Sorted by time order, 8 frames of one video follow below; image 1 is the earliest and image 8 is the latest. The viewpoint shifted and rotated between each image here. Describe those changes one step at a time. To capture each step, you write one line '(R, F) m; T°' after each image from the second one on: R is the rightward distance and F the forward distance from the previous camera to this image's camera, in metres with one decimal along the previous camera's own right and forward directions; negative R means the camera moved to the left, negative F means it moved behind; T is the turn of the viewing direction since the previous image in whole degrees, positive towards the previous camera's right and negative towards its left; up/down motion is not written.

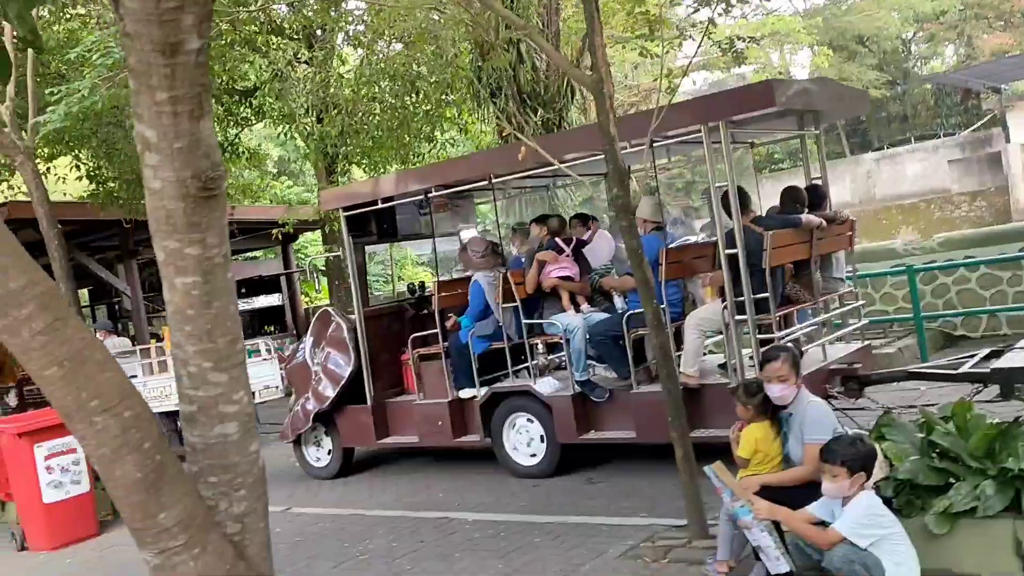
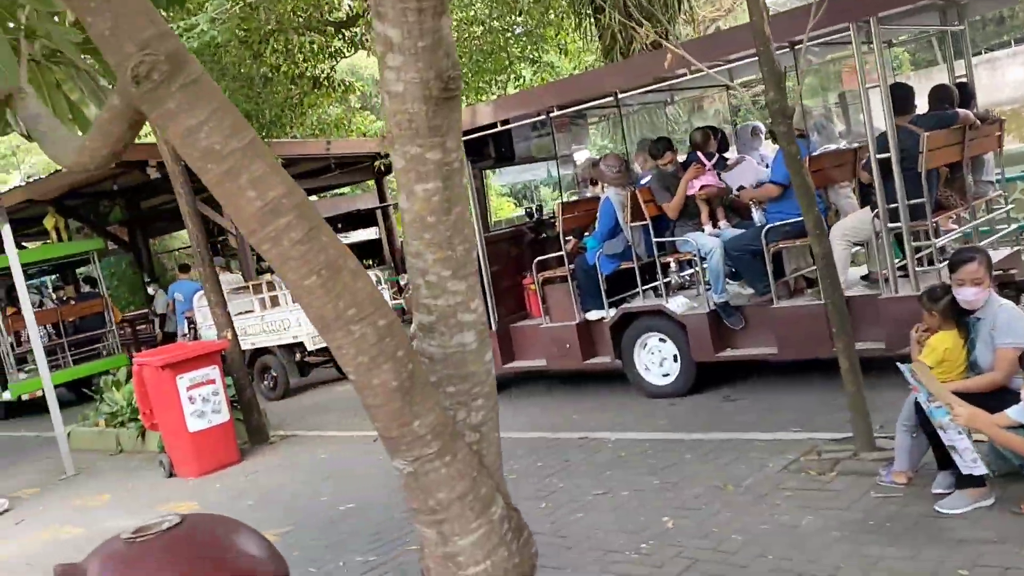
(-0.5, +0.1) m; -5°
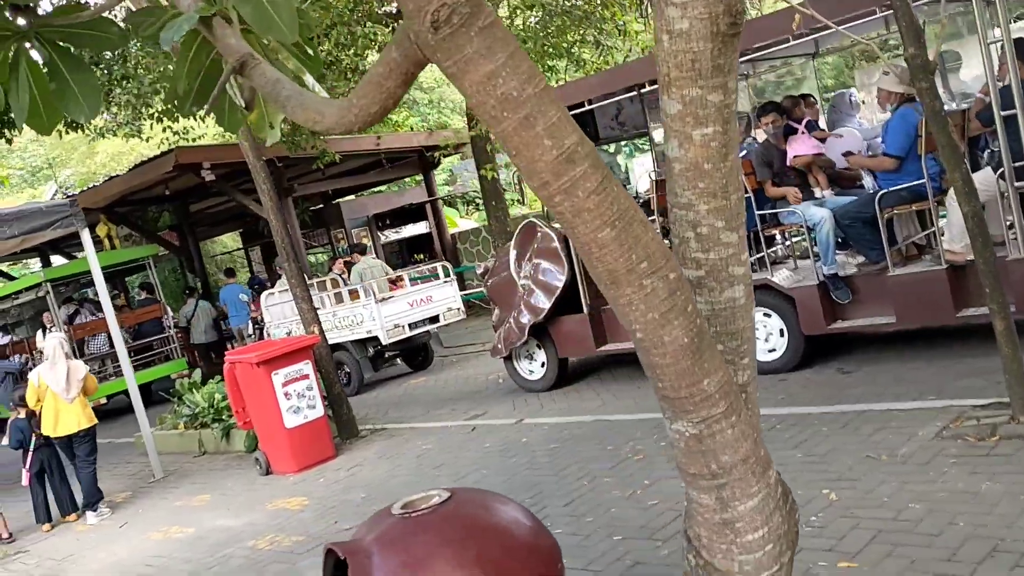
(-0.6, +0.1) m; -1°
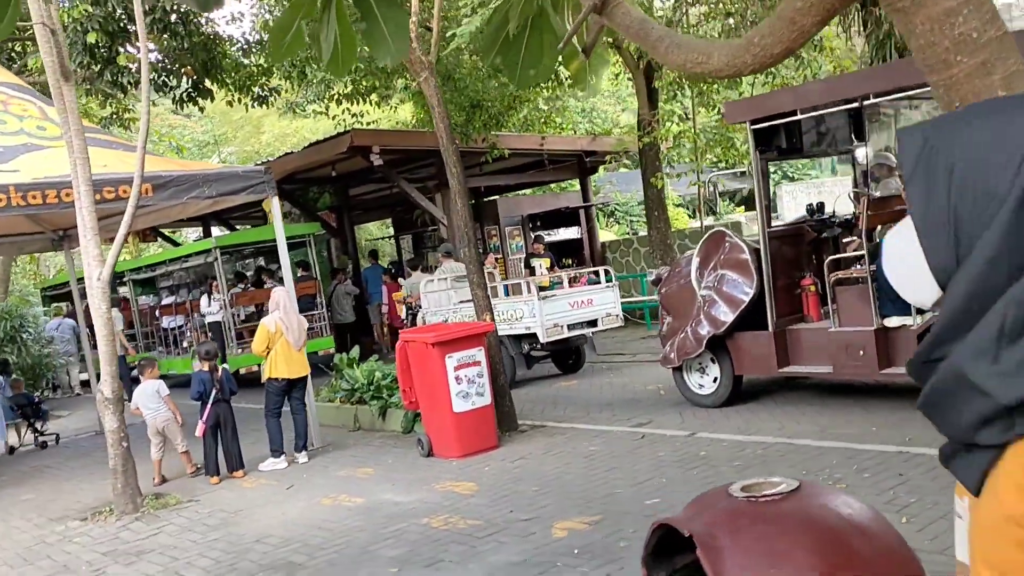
(-0.6, +0.2) m; -7°
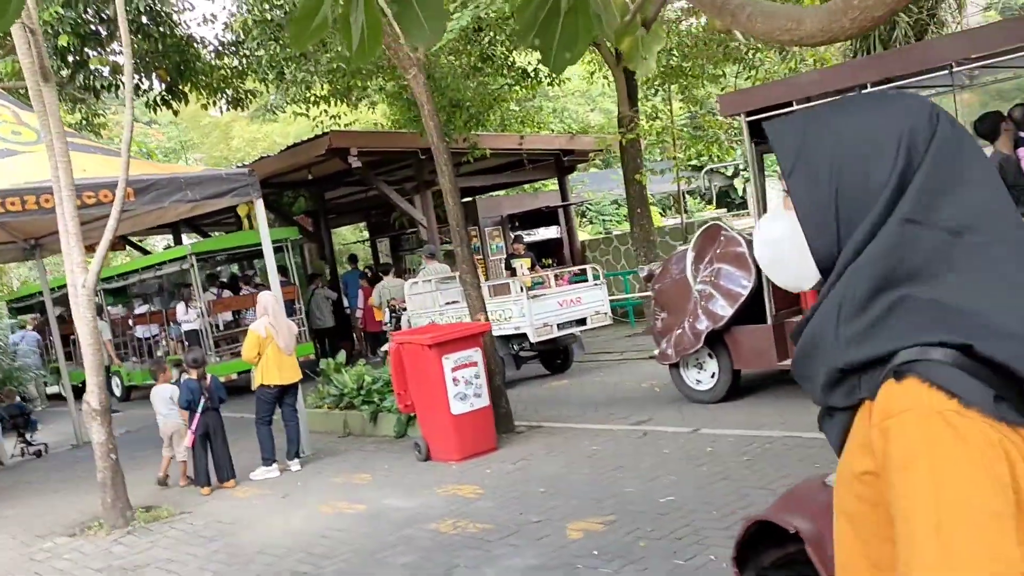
(-0.3, +0.1) m; +2°
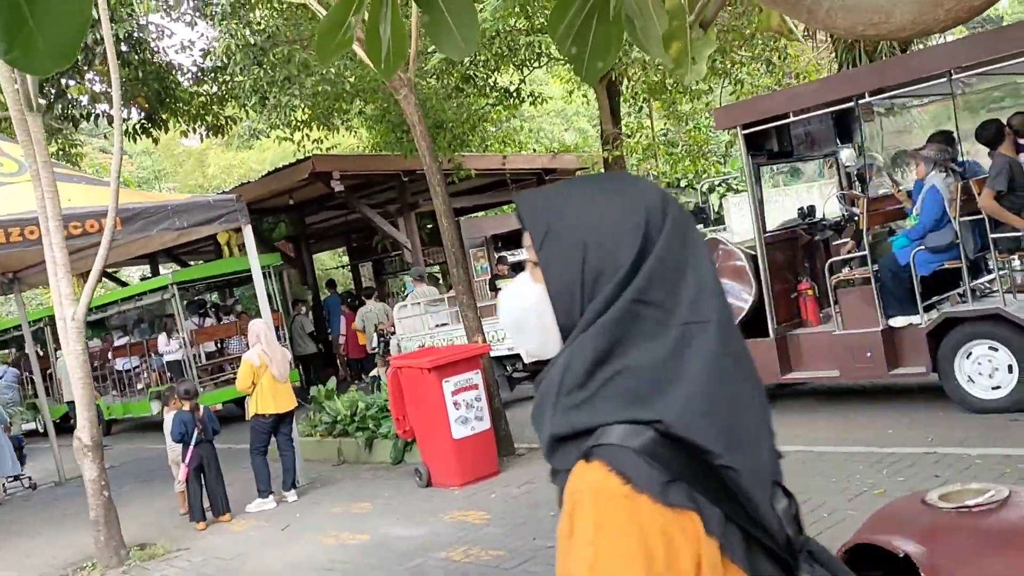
(-0.2, +0.1) m; +2°
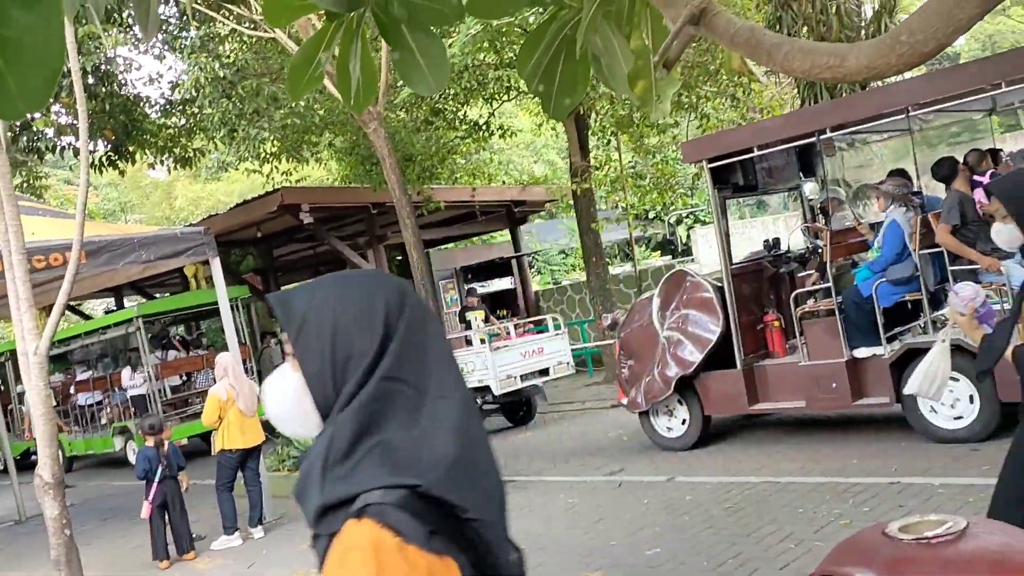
(0.0, 0.0) m; +2°
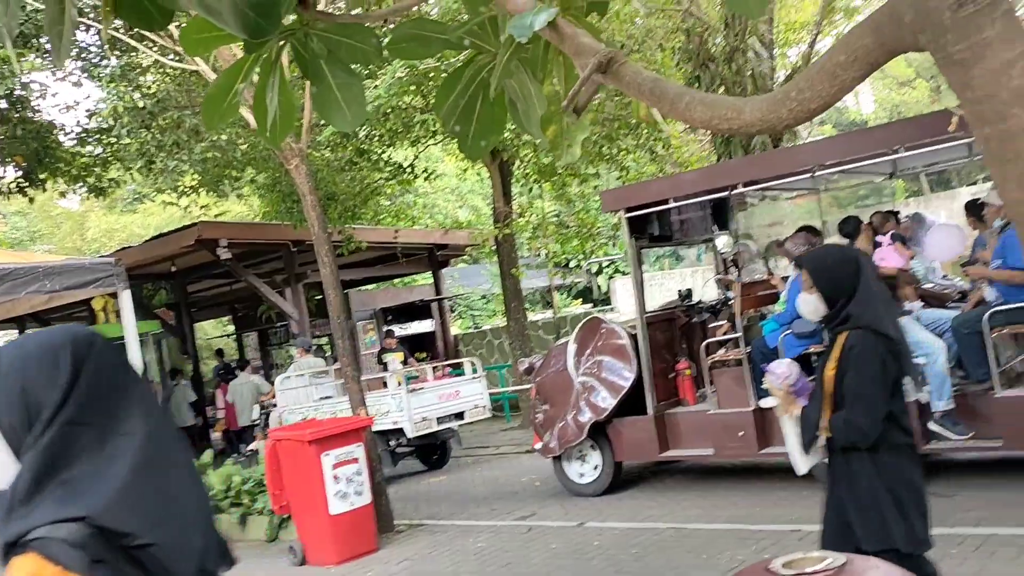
(0.0, 0.0) m; +5°
